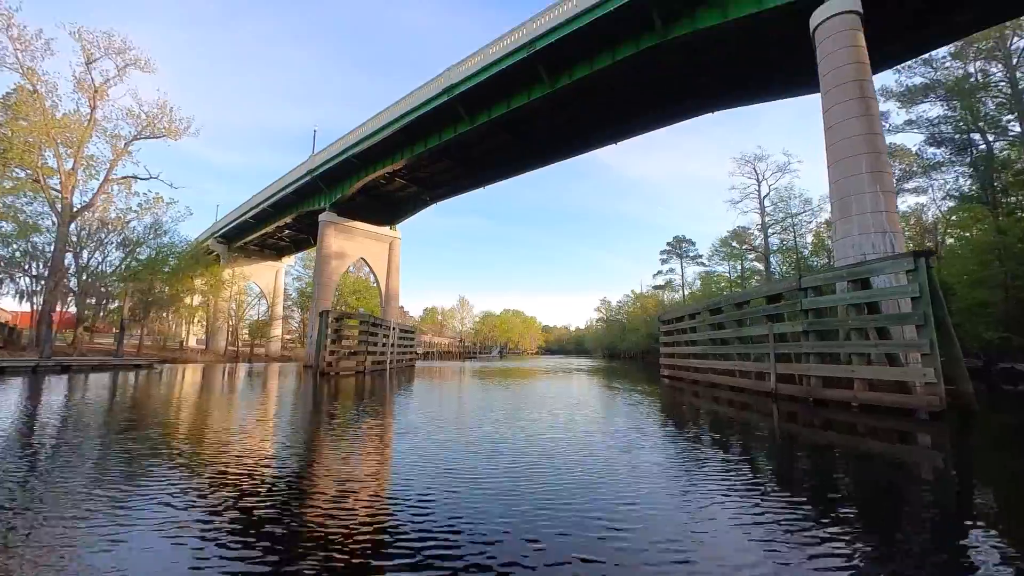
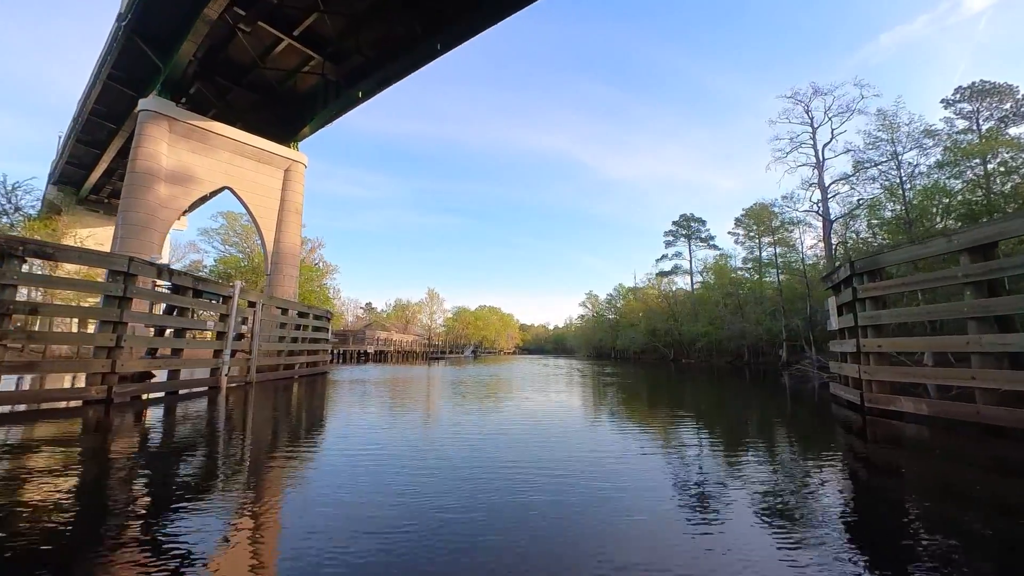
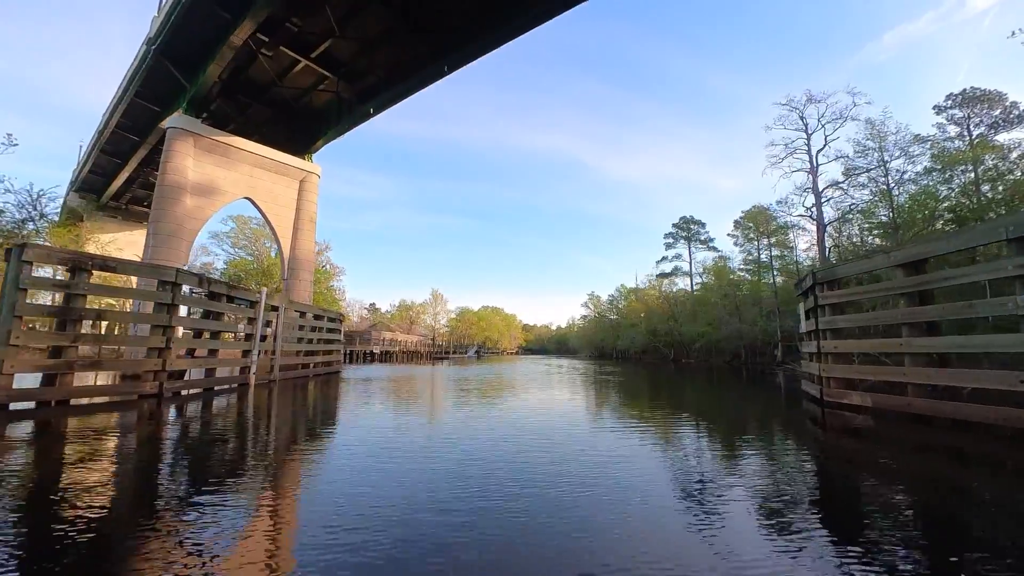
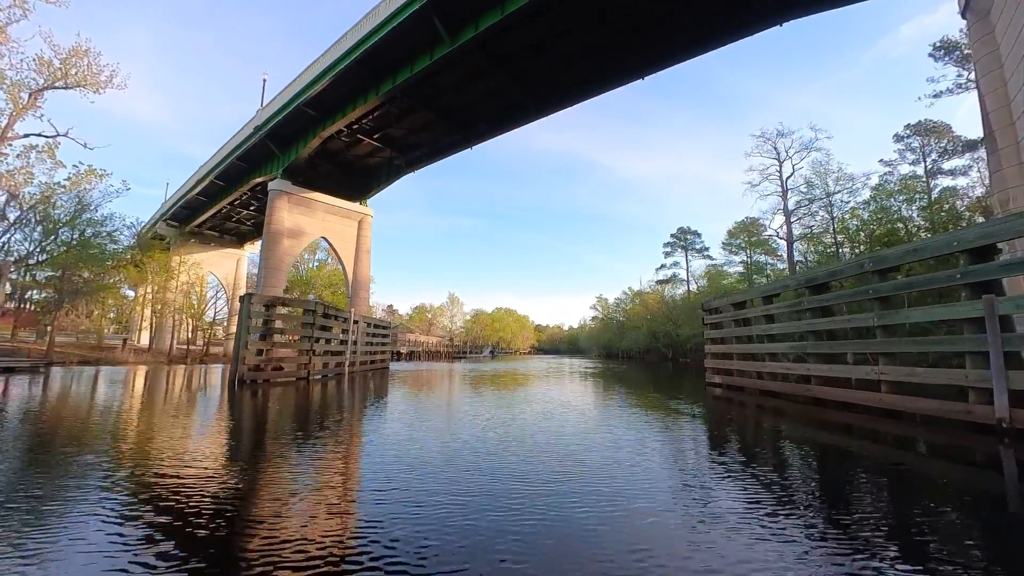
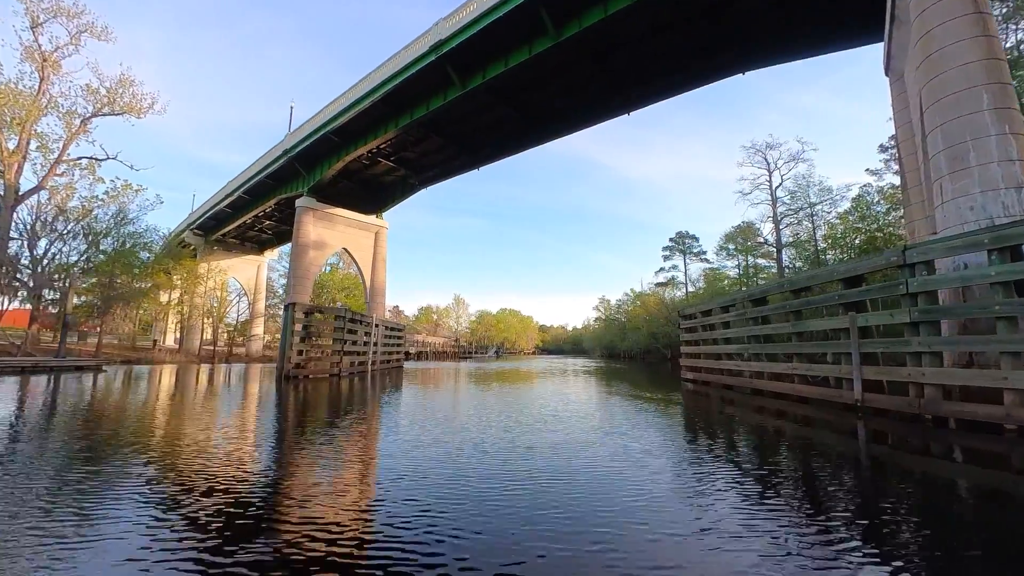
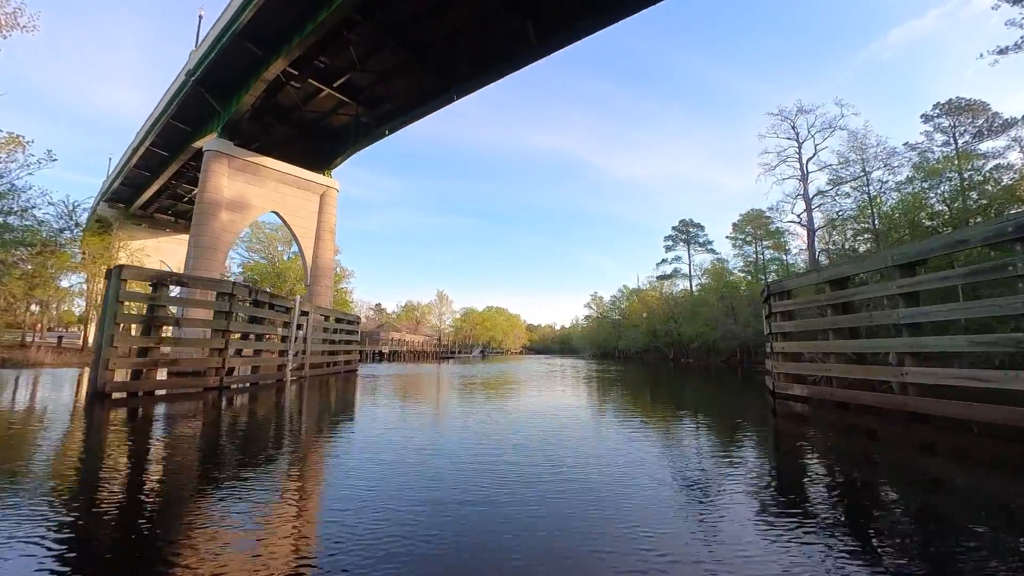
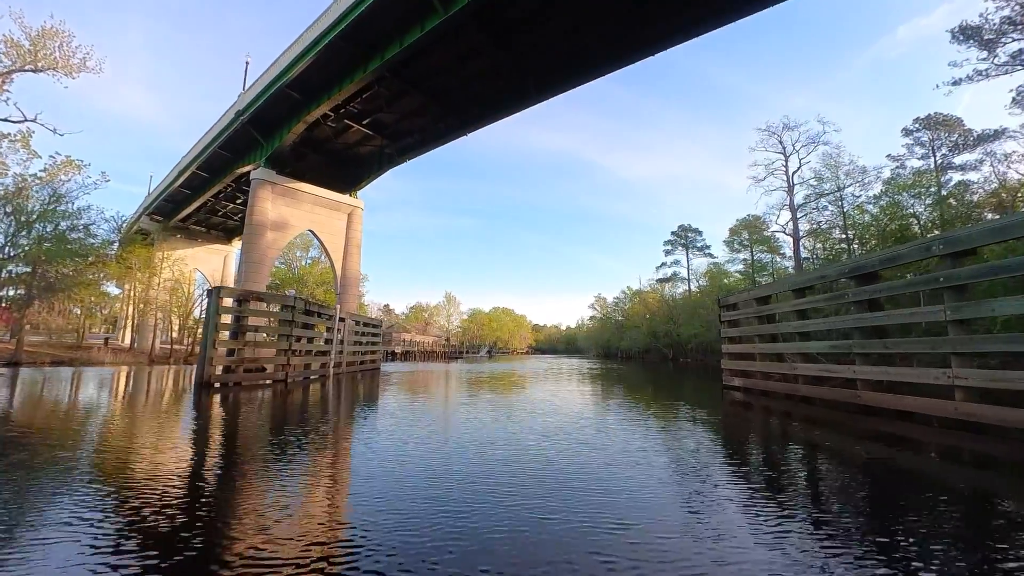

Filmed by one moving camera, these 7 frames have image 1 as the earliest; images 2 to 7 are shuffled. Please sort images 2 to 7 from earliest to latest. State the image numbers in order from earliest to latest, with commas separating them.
5, 4, 7, 6, 3, 2
